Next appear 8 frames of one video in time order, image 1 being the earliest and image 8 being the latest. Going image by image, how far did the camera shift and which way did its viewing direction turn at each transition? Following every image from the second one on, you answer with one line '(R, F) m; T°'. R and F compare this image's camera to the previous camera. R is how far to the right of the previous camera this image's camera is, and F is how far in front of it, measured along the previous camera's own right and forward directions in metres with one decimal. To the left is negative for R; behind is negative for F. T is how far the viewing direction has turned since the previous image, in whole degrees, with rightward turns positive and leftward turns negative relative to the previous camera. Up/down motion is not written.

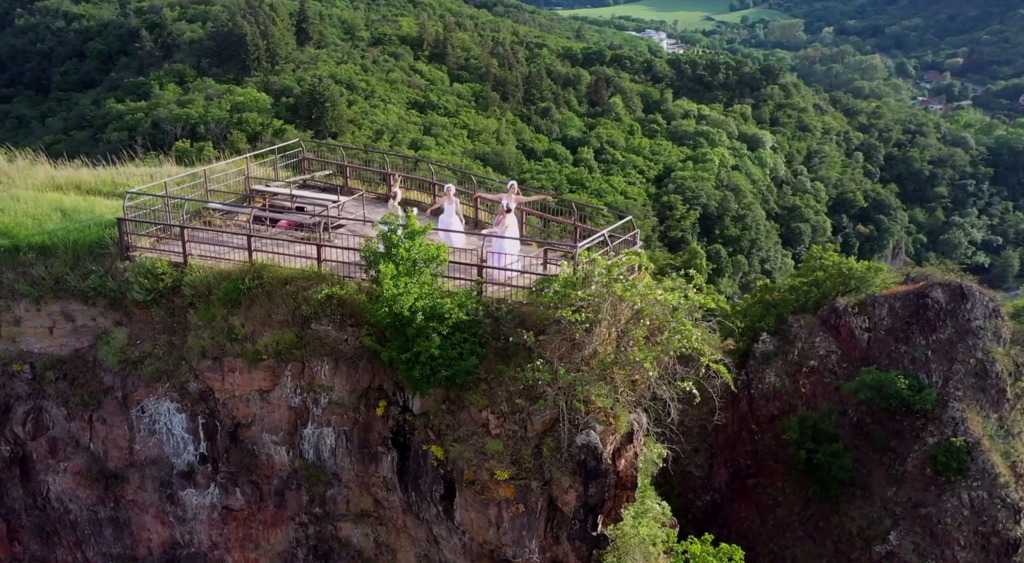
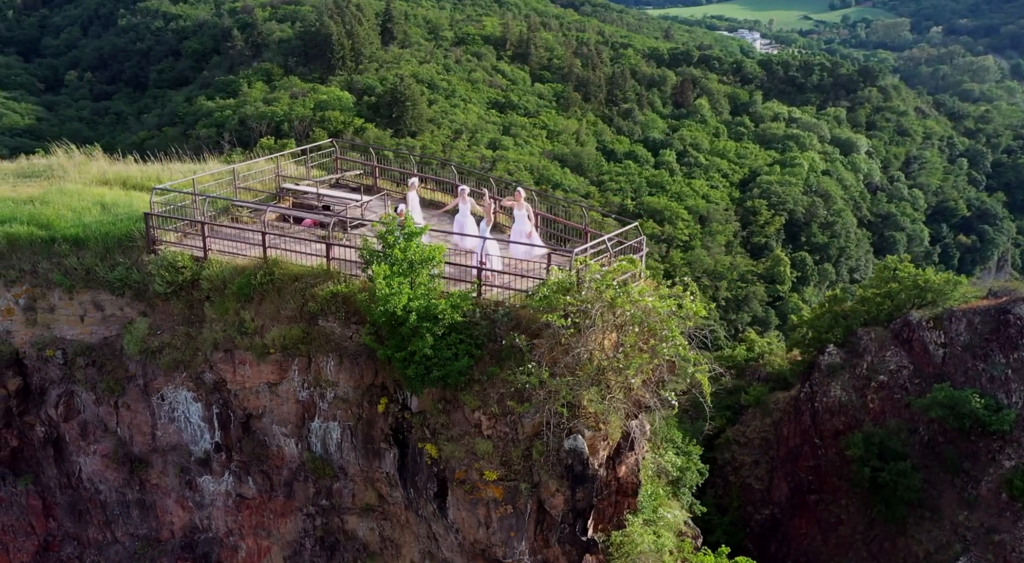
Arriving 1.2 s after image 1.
(+0.6, -0.1) m; -4°
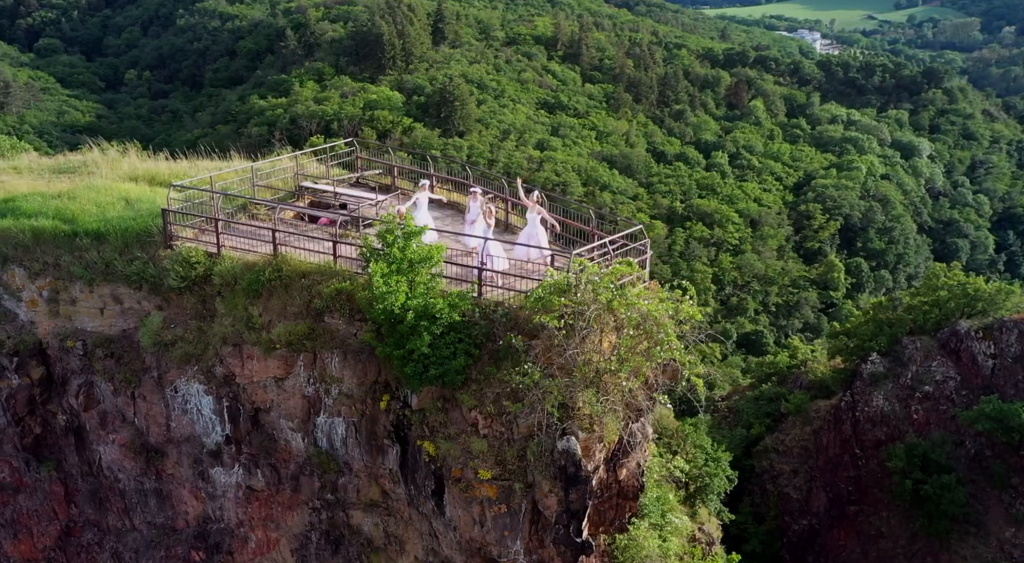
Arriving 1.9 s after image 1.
(+0.3, 0.0) m; -2°
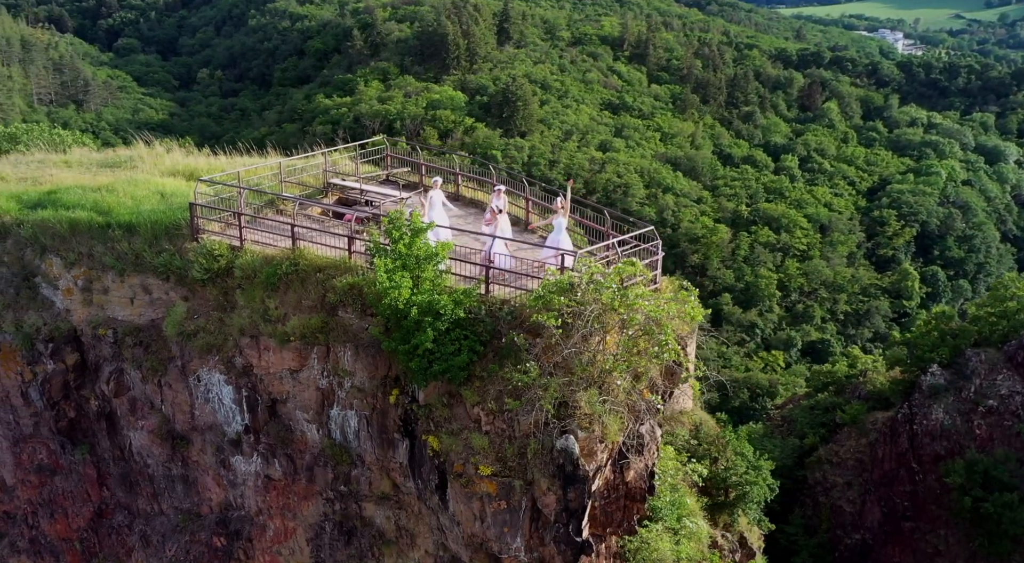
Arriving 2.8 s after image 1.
(+0.4, 0.0) m; -3°
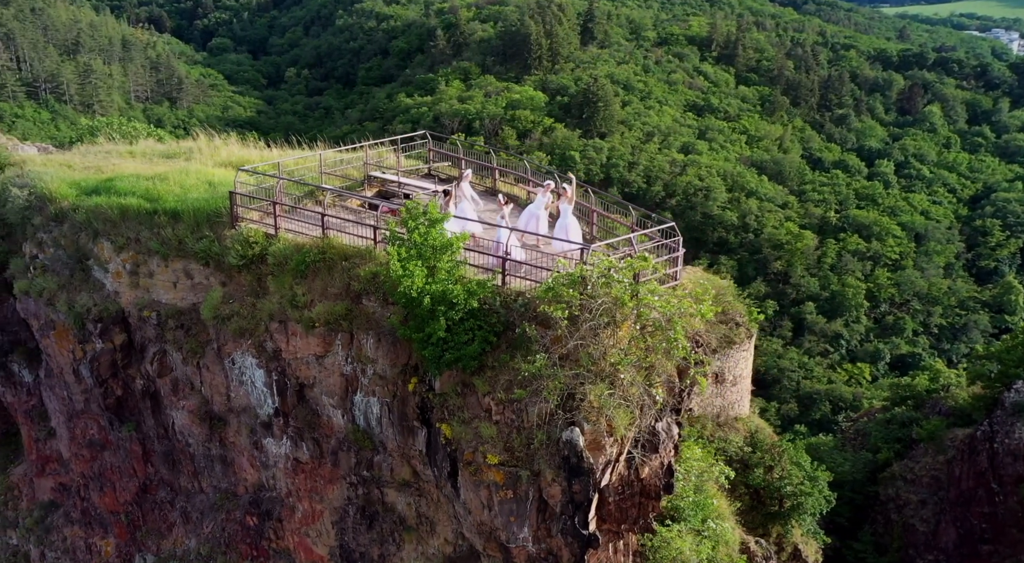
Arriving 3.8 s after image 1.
(+0.5, 0.0) m; -4°
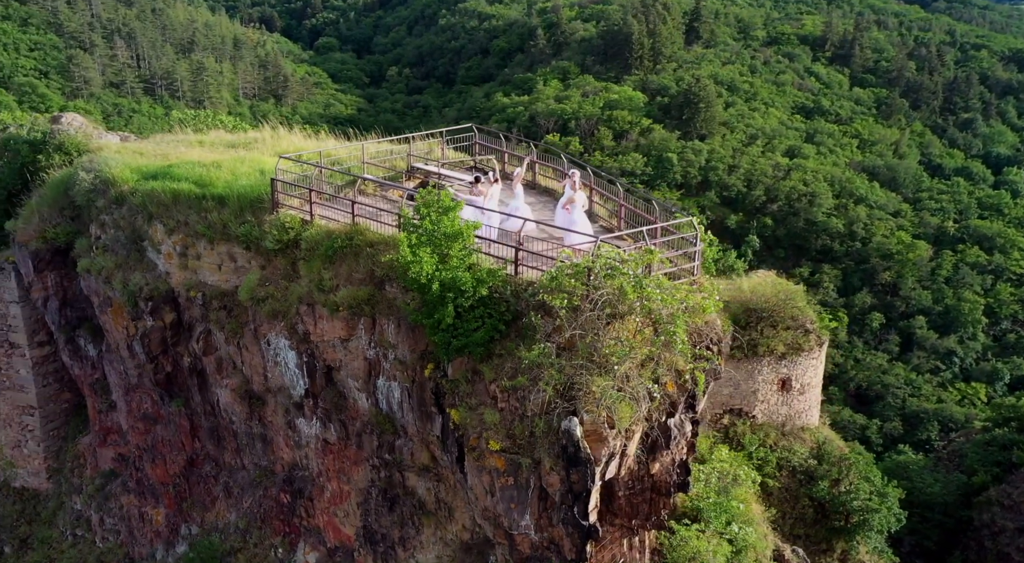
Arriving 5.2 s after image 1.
(+0.6, 0.0) m; -5°
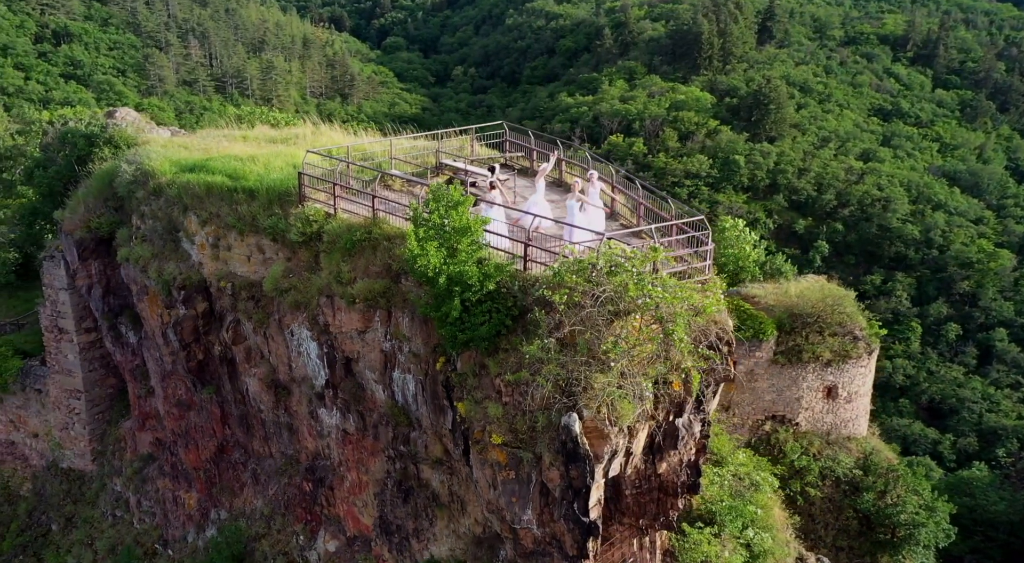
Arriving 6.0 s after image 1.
(+0.4, 0.0) m; -3°
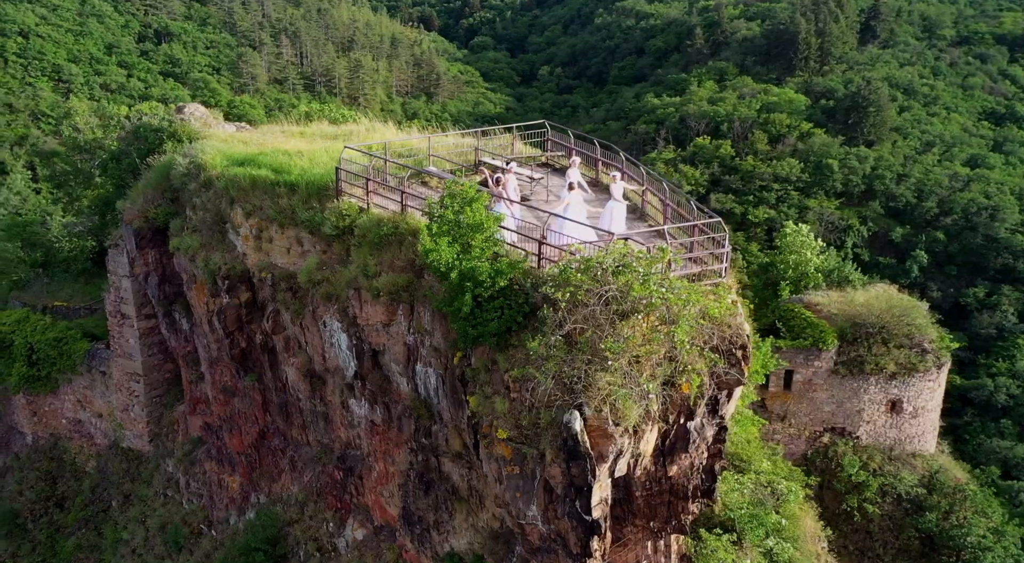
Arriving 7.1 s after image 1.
(+0.5, -0.1) m; -4°
